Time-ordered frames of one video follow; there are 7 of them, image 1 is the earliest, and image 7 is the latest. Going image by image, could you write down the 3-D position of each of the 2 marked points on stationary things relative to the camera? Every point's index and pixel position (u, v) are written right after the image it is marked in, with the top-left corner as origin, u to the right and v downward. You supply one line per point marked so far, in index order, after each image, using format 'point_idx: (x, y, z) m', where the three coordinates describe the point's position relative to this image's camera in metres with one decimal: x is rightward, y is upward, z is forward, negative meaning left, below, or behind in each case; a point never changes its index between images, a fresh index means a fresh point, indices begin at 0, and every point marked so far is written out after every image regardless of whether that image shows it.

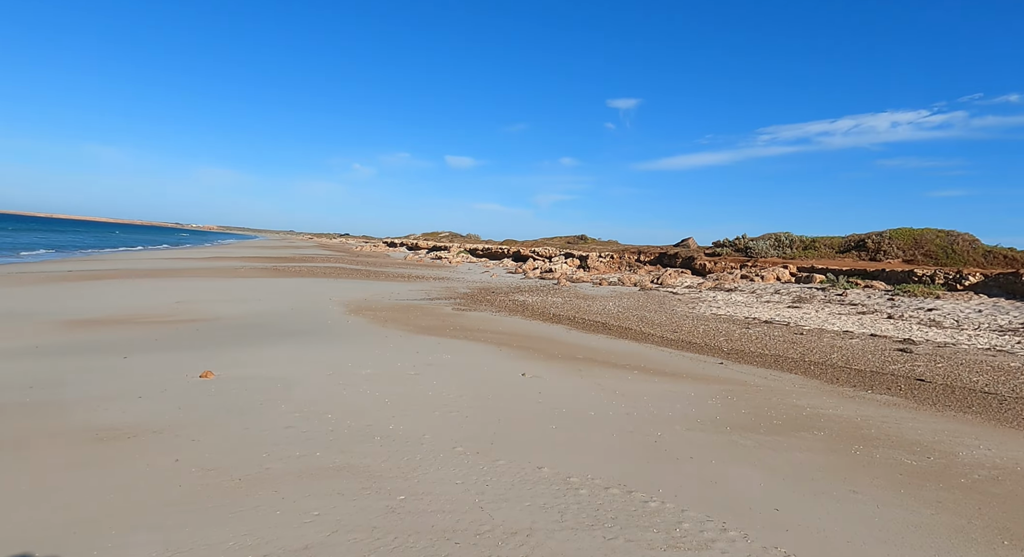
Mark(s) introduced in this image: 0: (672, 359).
0: (+2.2, -1.1, +9.4) m
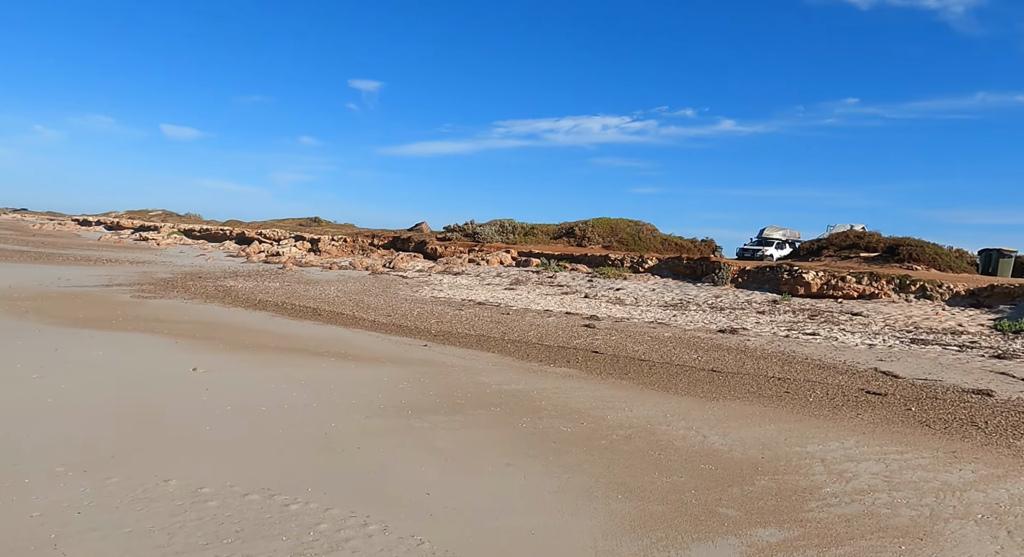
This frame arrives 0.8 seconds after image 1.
0: (-1.9, -0.9, +9.3) m
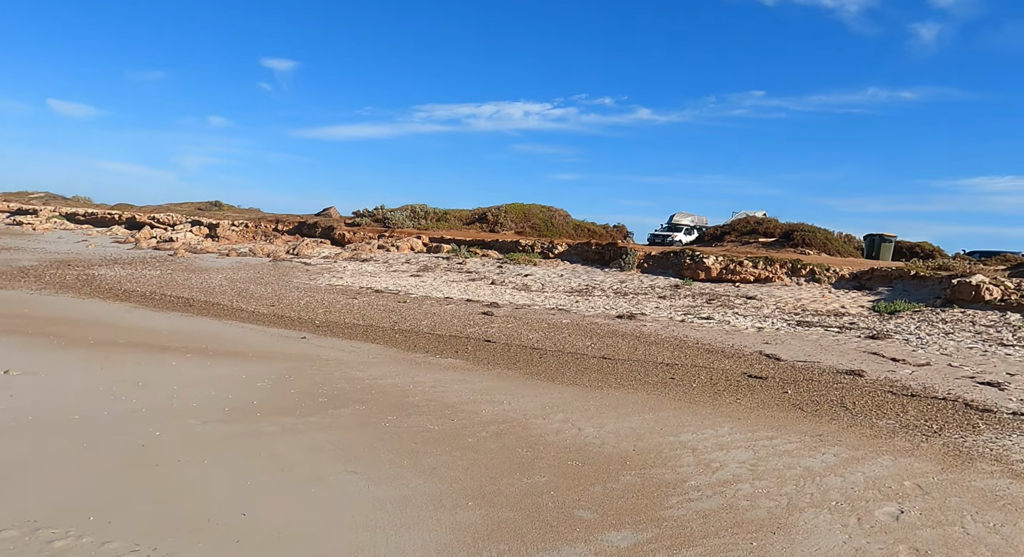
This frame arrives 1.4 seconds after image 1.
0: (-3.4, -0.7, +8.6) m
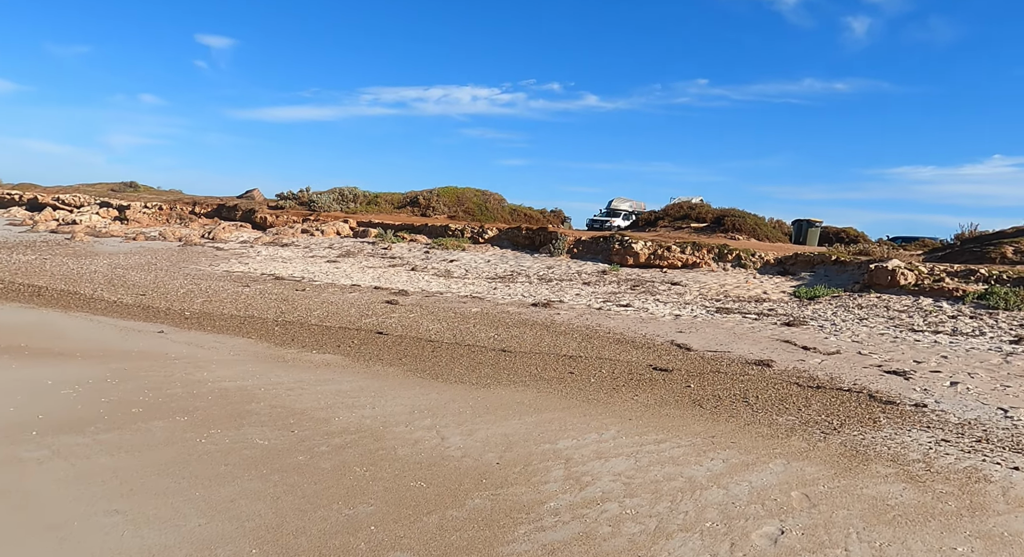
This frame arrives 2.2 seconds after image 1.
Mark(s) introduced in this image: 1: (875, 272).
0: (-4.7, -0.6, +7.6) m
1: (+9.7, +0.2, +17.8) m
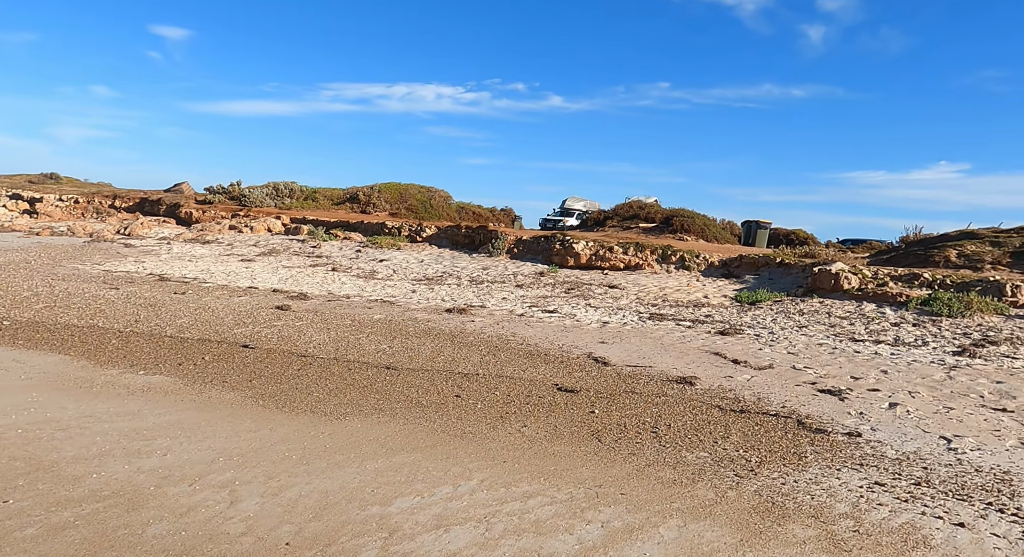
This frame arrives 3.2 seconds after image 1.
0: (-6.0, -0.6, +6.0) m
1: (+7.8, +0.1, +17.1) m
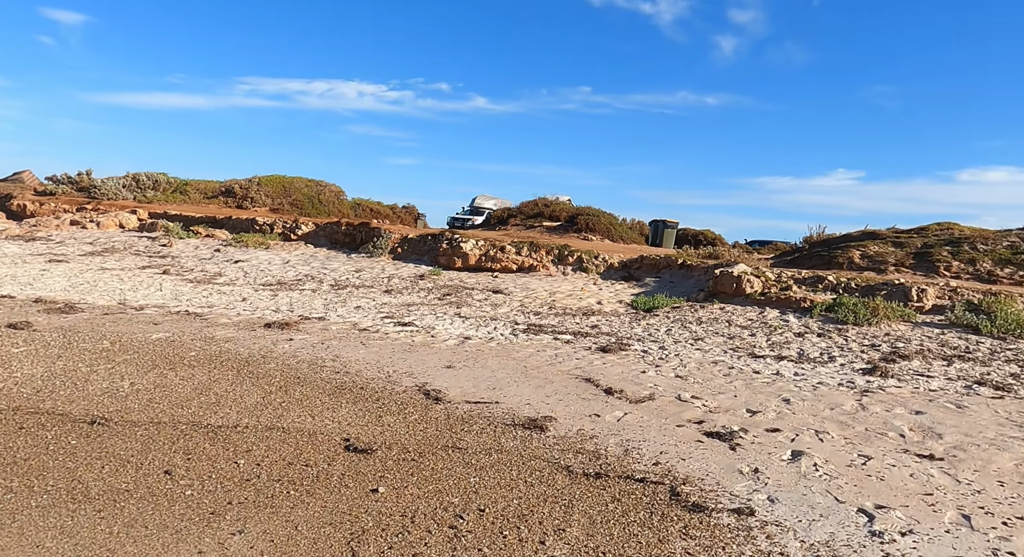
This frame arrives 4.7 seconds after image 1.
0: (-7.6, -0.7, +3.0) m
1: (+4.8, 0.0, +15.6) m
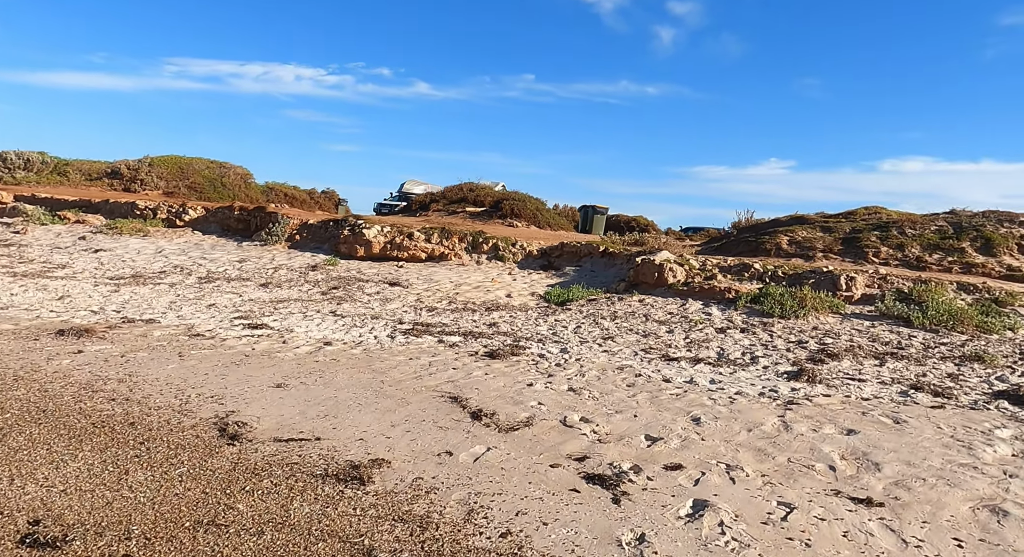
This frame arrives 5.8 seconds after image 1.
0: (-8.6, -0.9, +0.6) m
1: (+2.6, +0.2, +14.2) m
